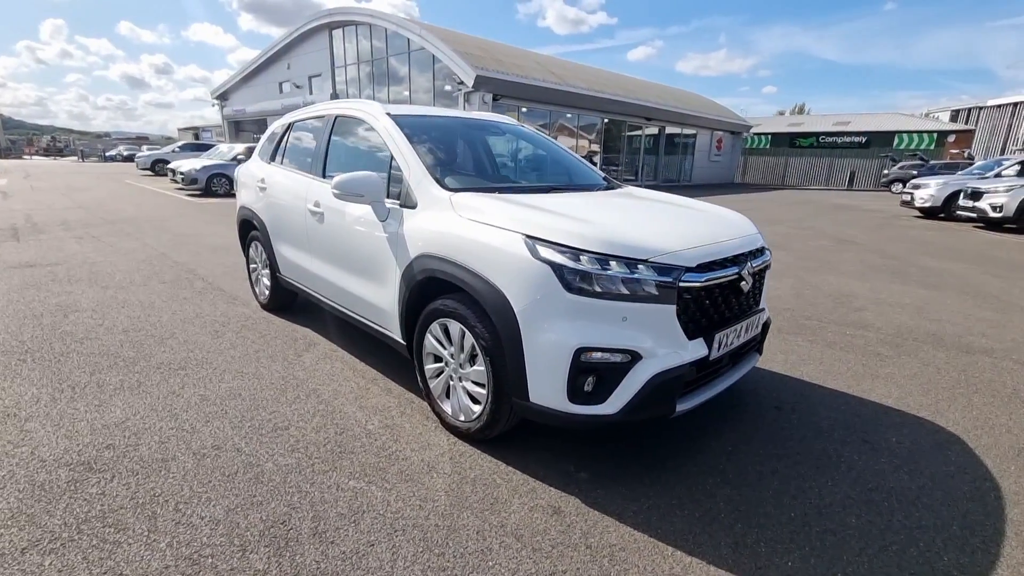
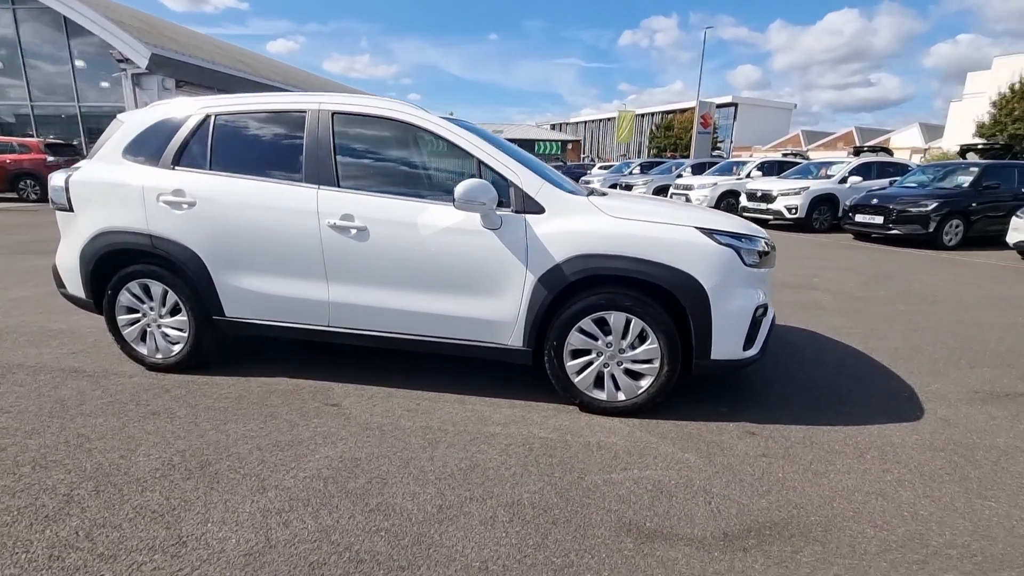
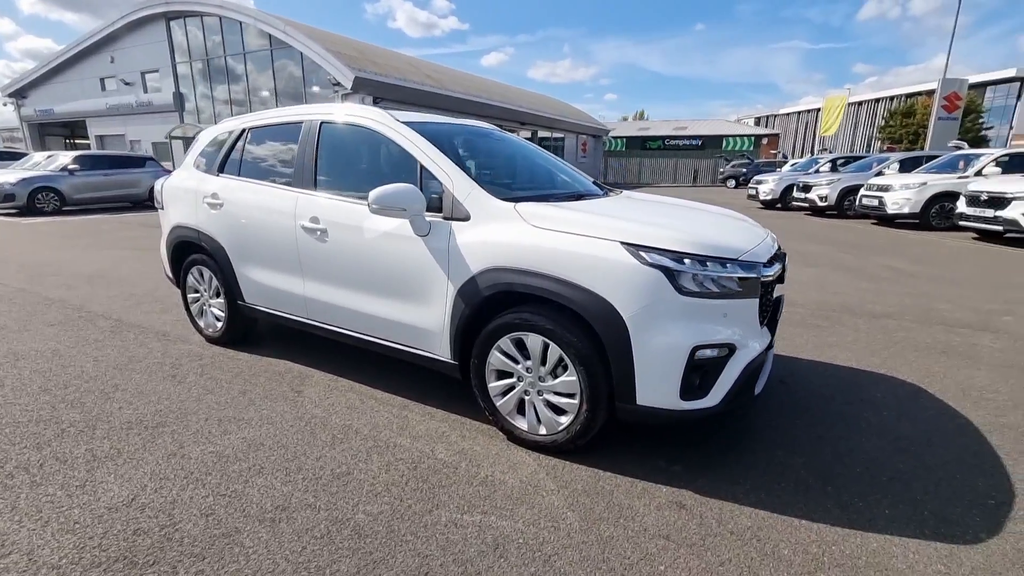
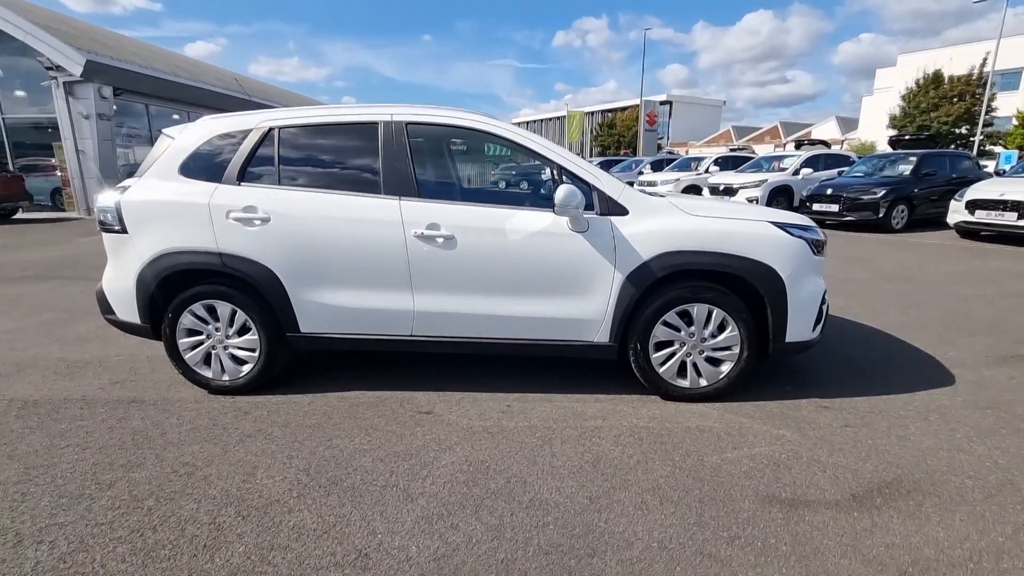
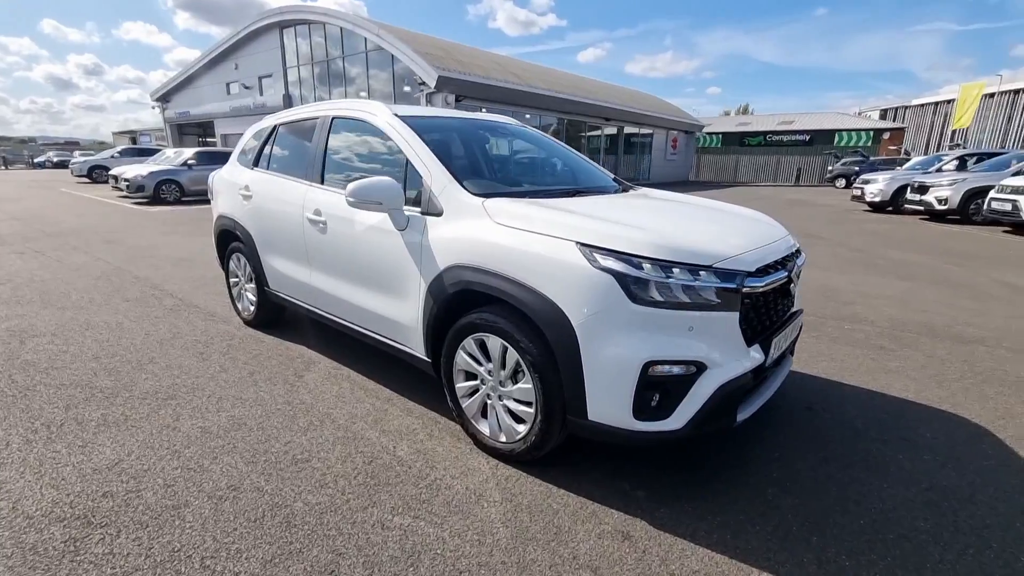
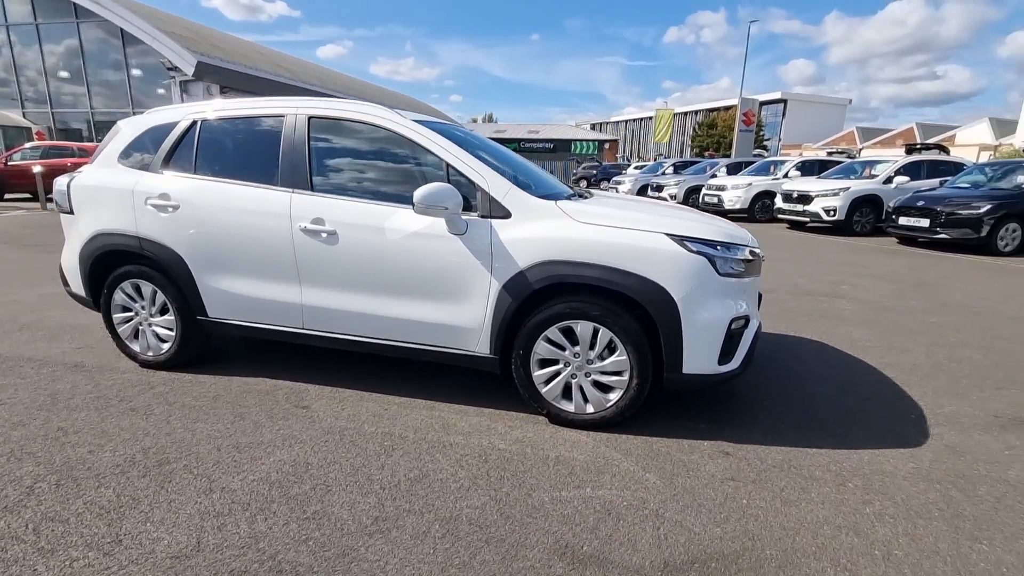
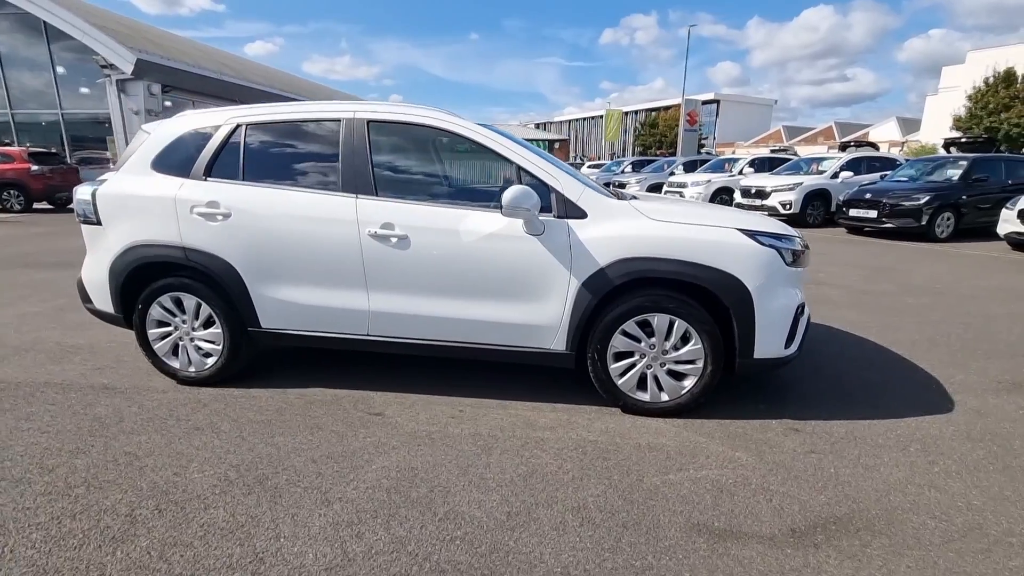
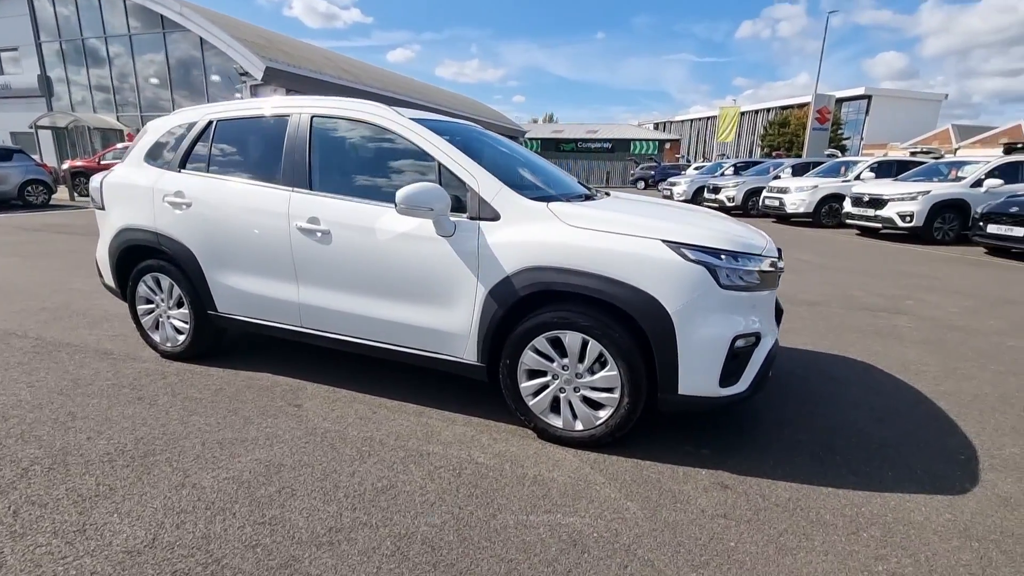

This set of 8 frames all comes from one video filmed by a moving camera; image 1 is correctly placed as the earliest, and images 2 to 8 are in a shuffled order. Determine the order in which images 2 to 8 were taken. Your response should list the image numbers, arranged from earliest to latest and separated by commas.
5, 3, 8, 6, 2, 7, 4
